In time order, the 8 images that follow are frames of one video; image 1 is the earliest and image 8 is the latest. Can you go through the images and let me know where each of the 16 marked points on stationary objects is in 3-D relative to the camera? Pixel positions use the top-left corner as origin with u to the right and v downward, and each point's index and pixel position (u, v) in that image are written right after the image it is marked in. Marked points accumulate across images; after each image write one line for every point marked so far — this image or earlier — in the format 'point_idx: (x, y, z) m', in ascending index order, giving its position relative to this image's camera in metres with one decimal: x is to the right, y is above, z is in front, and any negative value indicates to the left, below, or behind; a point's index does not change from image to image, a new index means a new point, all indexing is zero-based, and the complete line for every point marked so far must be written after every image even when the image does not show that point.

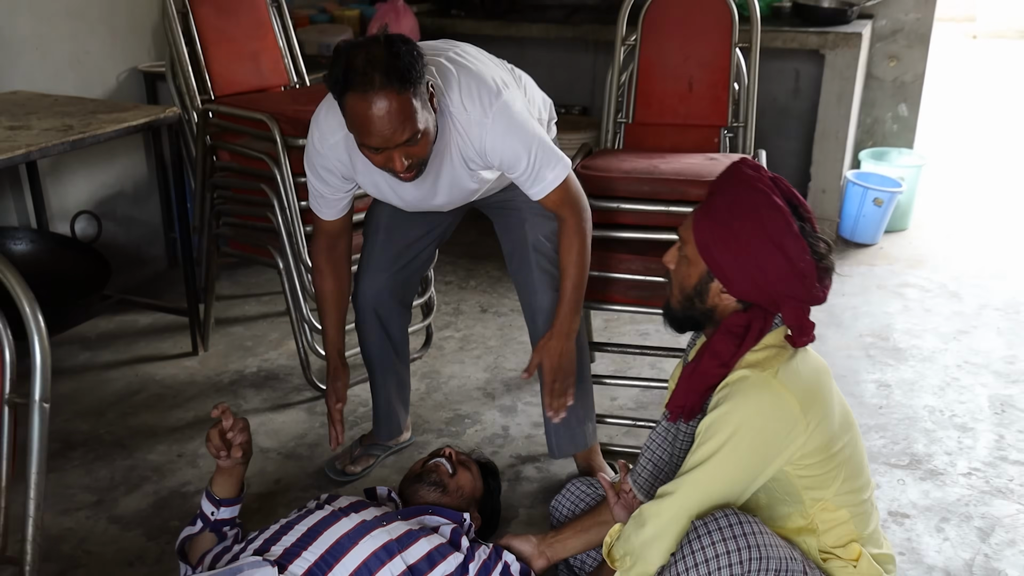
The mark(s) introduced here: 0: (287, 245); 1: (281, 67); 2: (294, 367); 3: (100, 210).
0: (-0.6, +0.1, +2.7) m
1: (-0.8, +0.7, +3.1) m
2: (-0.7, -0.3, +3.0) m
3: (-1.5, +0.3, +3.4) m
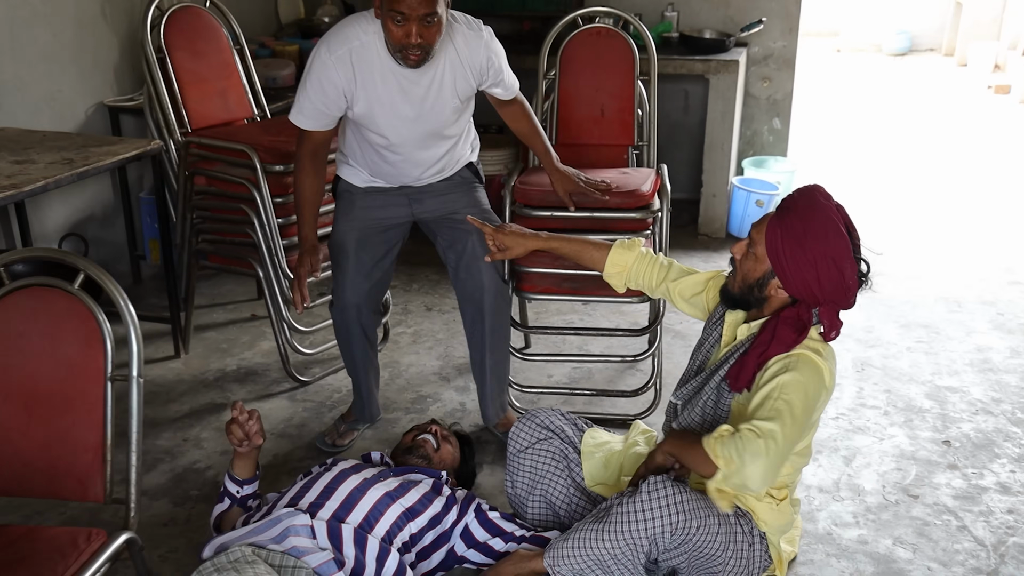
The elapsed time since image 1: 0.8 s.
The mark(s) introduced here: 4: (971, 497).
0: (-0.8, +0.1, +3.1) m
1: (-1.0, +0.7, +3.5) m
2: (-0.9, -0.3, +3.4) m
3: (-1.7, +0.2, +3.7) m
4: (+1.3, -0.6, +2.5) m
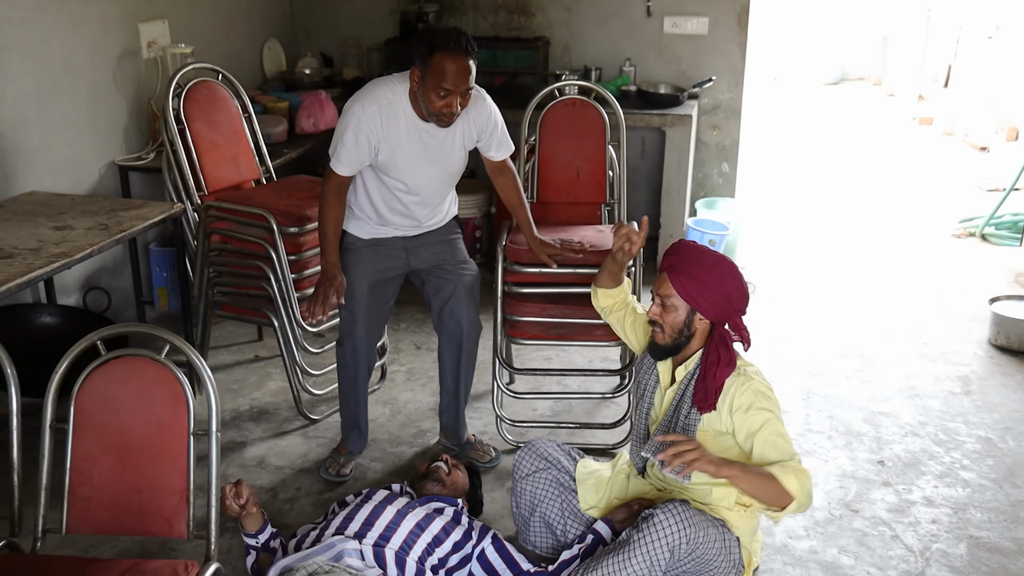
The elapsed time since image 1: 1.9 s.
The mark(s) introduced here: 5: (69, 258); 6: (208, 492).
0: (-0.8, -0.1, +3.5) m
1: (-1.1, +0.5, +3.9) m
2: (-0.9, -0.5, +3.8) m
3: (-1.8, 0.0, +4.0) m
4: (+1.3, -0.7, +3.0) m
5: (-1.4, +0.1, +3.0) m
6: (-0.7, -0.5, +2.2) m
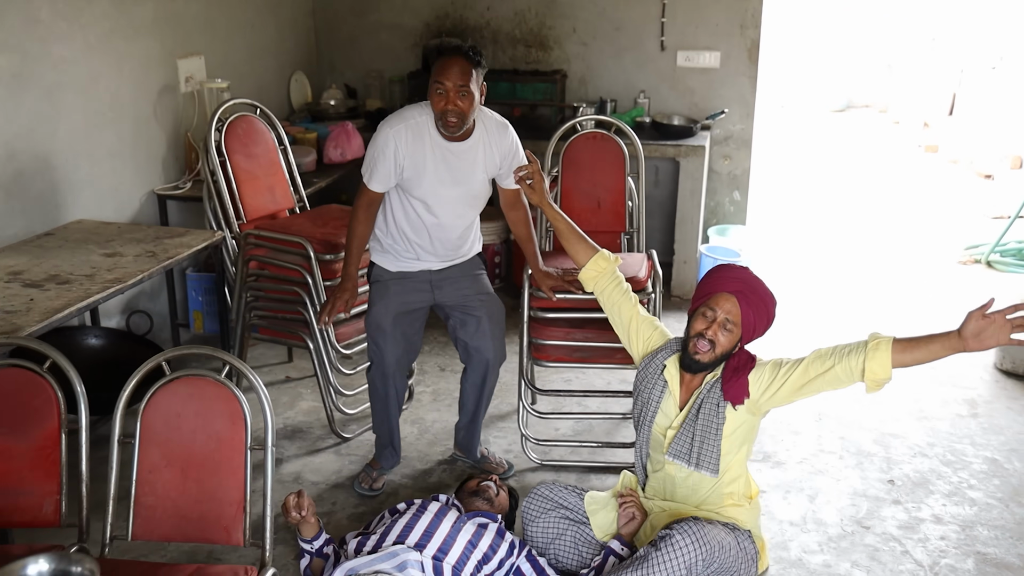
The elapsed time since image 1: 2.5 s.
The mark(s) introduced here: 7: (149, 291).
0: (-0.8, -0.2, +3.6) m
1: (-1.0, +0.4, +4.0) m
2: (-0.8, -0.6, +3.9) m
3: (-1.7, -0.1, +4.2) m
4: (+1.4, -0.8, +3.1) m
5: (-1.3, 0.0, +3.2) m
6: (-0.6, -0.5, +2.3) m
7: (-1.7, 0.0, +4.3) m
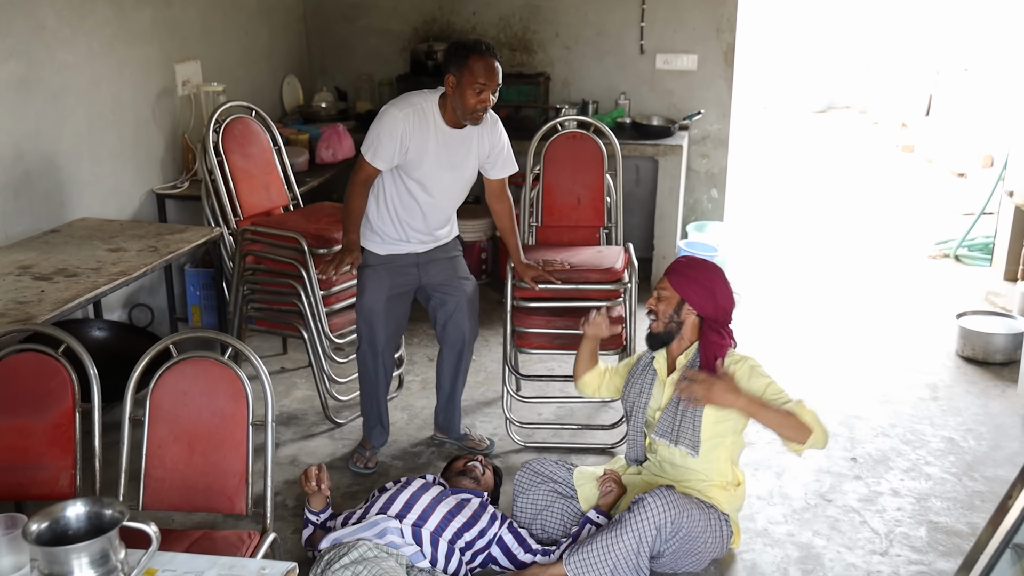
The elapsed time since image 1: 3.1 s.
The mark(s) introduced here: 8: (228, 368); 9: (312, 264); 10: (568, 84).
0: (-0.8, -0.1, +3.8) m
1: (-1.0, +0.4, +4.2) m
2: (-0.9, -0.5, +4.1) m
3: (-1.8, -0.1, +4.4) m
4: (+1.3, -0.8, +3.4) m
5: (-1.4, 0.0, +3.3) m
6: (-0.7, -0.5, +2.5) m
7: (-1.8, 0.0, +4.5) m
8: (-0.8, -0.2, +2.5) m
9: (-0.8, +0.1, +3.7) m
10: (+0.4, +1.3, +6.0) m
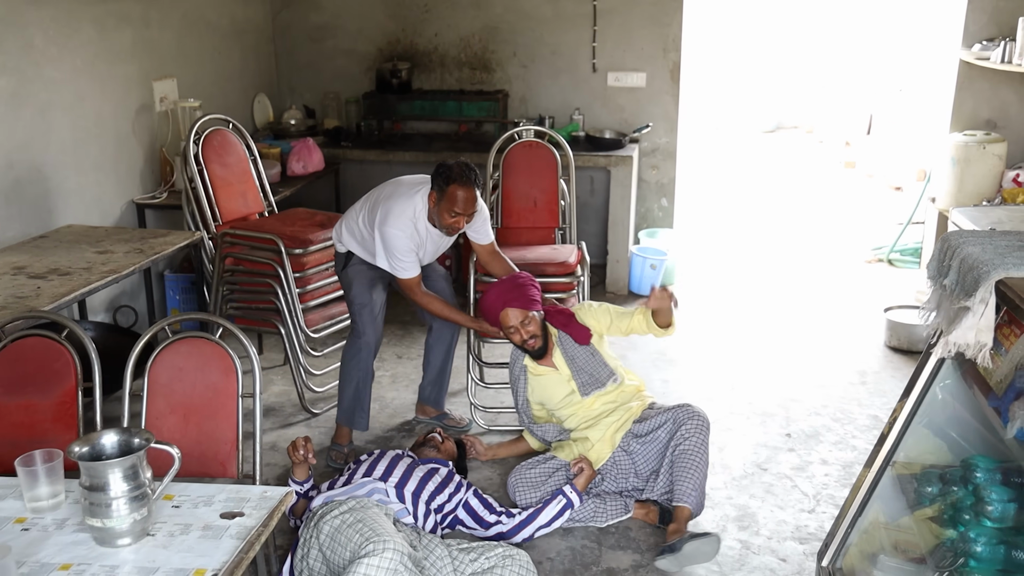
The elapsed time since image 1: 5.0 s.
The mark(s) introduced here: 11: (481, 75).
0: (-1.0, -0.1, +4.1) m
1: (-1.2, +0.4, +4.5) m
2: (-1.1, -0.5, +4.4) m
3: (-2.0, -0.1, +4.6) m
4: (+1.2, -0.7, +3.7) m
5: (-1.5, +0.1, +3.6) m
6: (-0.8, -0.5, +2.8) m
7: (-2.0, 0.0, +4.7) m
8: (-0.9, -0.2, +2.8) m
9: (-1.0, +0.1, +4.0) m
10: (+0.1, +1.3, +6.4) m
11: (-0.2, +1.5, +6.4) m
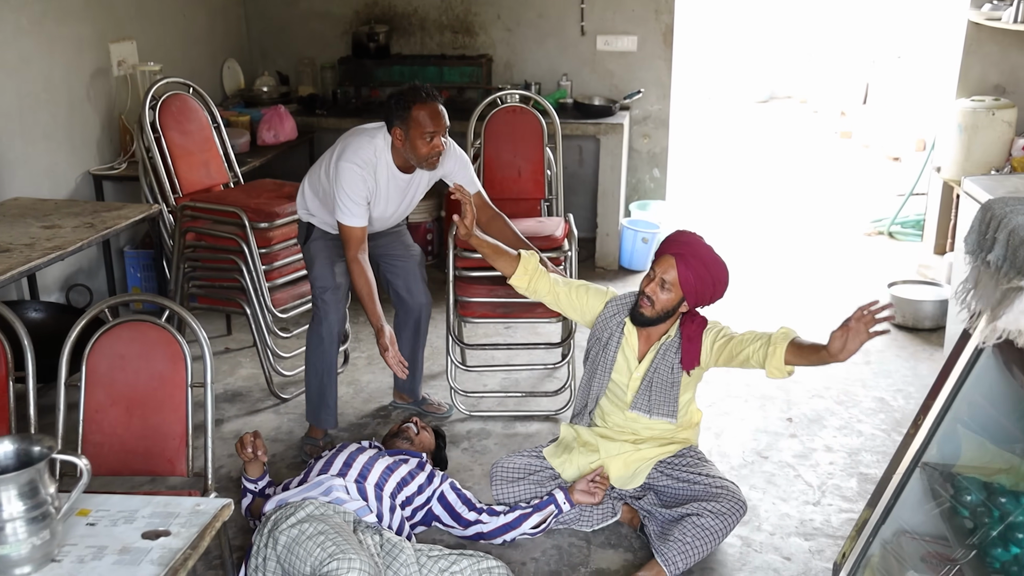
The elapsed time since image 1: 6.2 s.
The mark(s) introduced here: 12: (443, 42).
0: (-1.1, 0.0, +3.8) m
1: (-1.3, +0.5, +4.2) m
2: (-1.2, -0.4, +4.1) m
3: (-2.1, 0.0, +4.3) m
4: (+1.1, -0.6, +3.5) m
5: (-1.6, +0.1, +3.3) m
6: (-0.8, -0.4, +2.5) m
7: (-2.0, +0.1, +4.4) m
8: (-0.9, -0.1, +2.5) m
9: (-1.0, +0.2, +3.7) m
10: (0.0, +1.4, +6.1) m
11: (-0.3, +1.6, +6.0) m
12: (-0.5, +1.6, +6.1) m
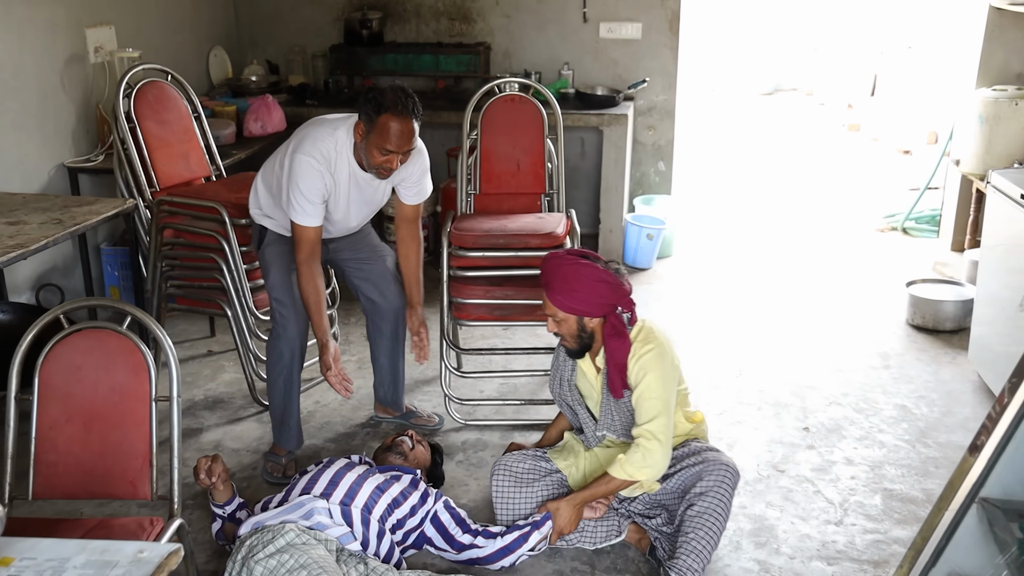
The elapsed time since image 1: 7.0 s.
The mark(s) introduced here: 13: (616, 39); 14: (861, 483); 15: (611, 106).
0: (-1.1, 0.0, +3.6) m
1: (-1.3, +0.5, +4.0) m
2: (-1.2, -0.4, +3.9) m
3: (-2.1, 0.0, +4.1) m
4: (+1.1, -0.6, +3.2) m
5: (-1.6, +0.1, +3.1) m
6: (-0.8, -0.4, +2.3) m
7: (-2.0, +0.1, +4.2) m
8: (-0.9, -0.1, +2.3) m
9: (-1.1, +0.2, +3.5) m
10: (0.0, +1.5, +5.8) m
11: (-0.3, +1.6, +5.8) m
12: (-0.5, +1.6, +5.8) m
13: (+0.6, +1.5, +5.7) m
14: (+1.2, -0.7, +3.1) m
15: (+0.6, +1.1, +5.4) m
